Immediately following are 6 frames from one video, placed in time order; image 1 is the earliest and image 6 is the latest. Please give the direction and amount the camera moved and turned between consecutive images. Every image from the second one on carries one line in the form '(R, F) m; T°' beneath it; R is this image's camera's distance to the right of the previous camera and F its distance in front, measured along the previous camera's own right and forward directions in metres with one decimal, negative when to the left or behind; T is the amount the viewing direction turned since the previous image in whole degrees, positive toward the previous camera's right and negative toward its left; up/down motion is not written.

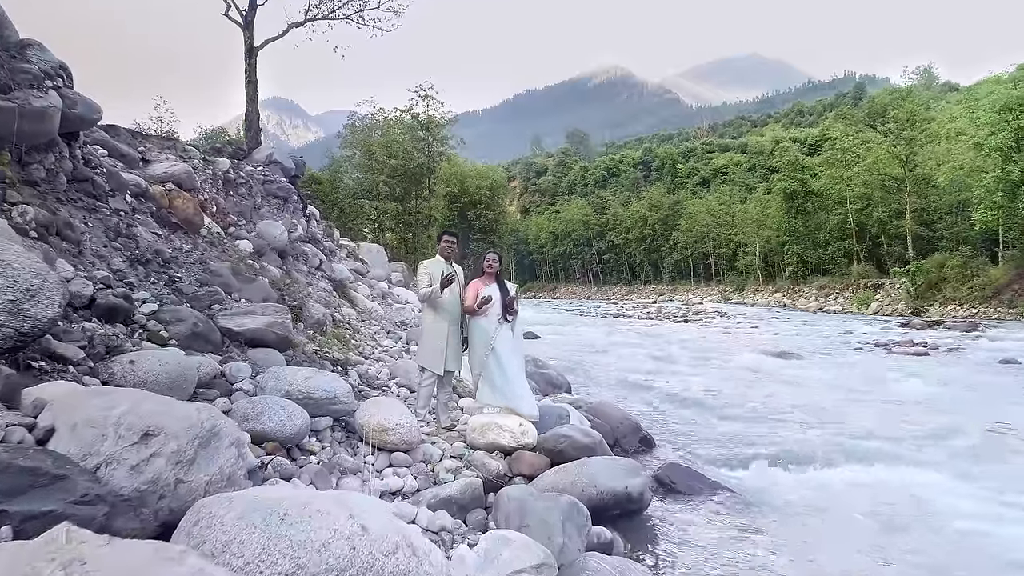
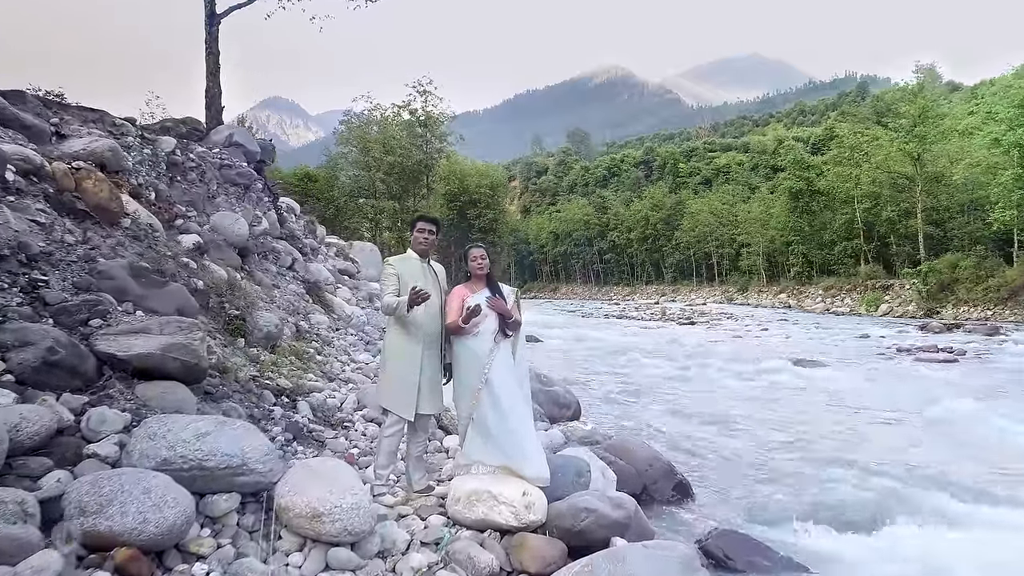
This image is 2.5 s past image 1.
(0.0, +1.3) m; 0°
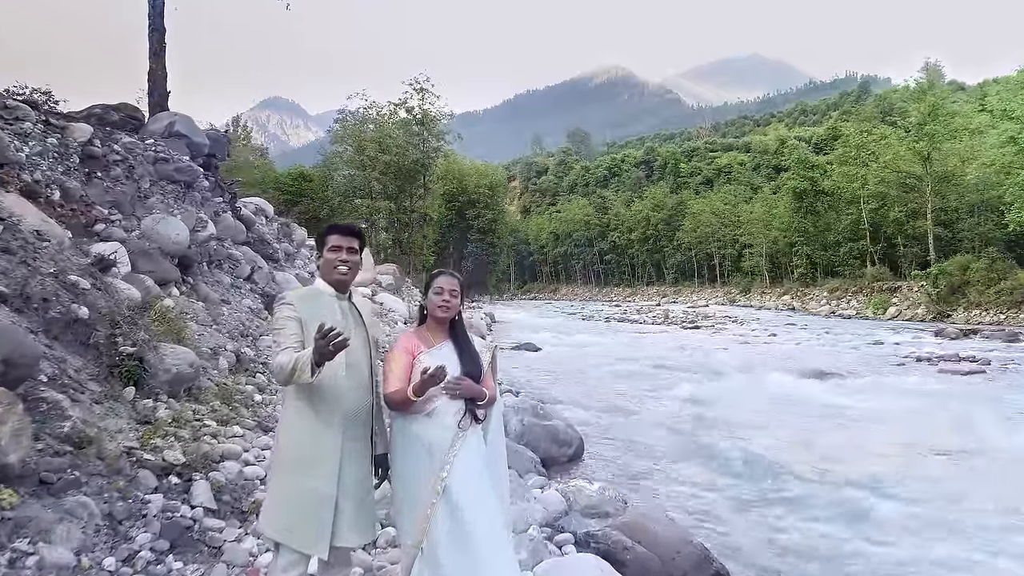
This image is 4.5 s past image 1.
(+0.1, +1.2) m; 0°
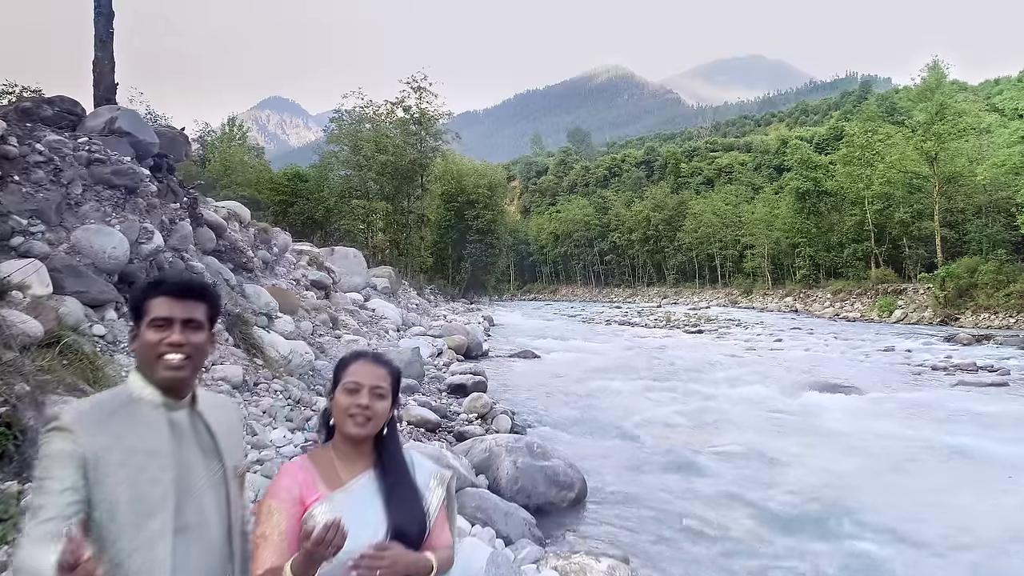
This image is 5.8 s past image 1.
(+0.1, +0.9) m; 0°
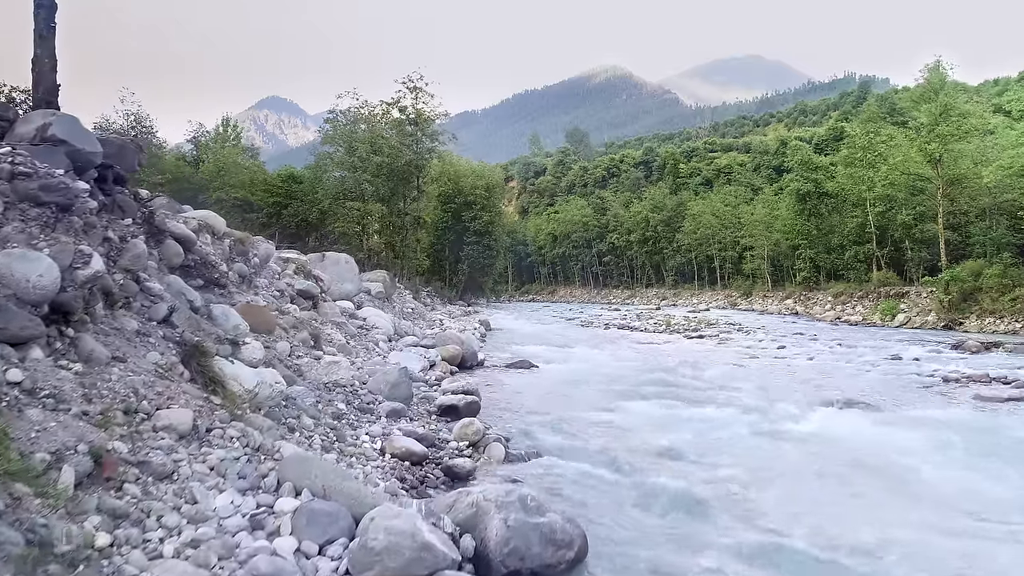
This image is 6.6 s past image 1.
(0.0, +0.7) m; 0°
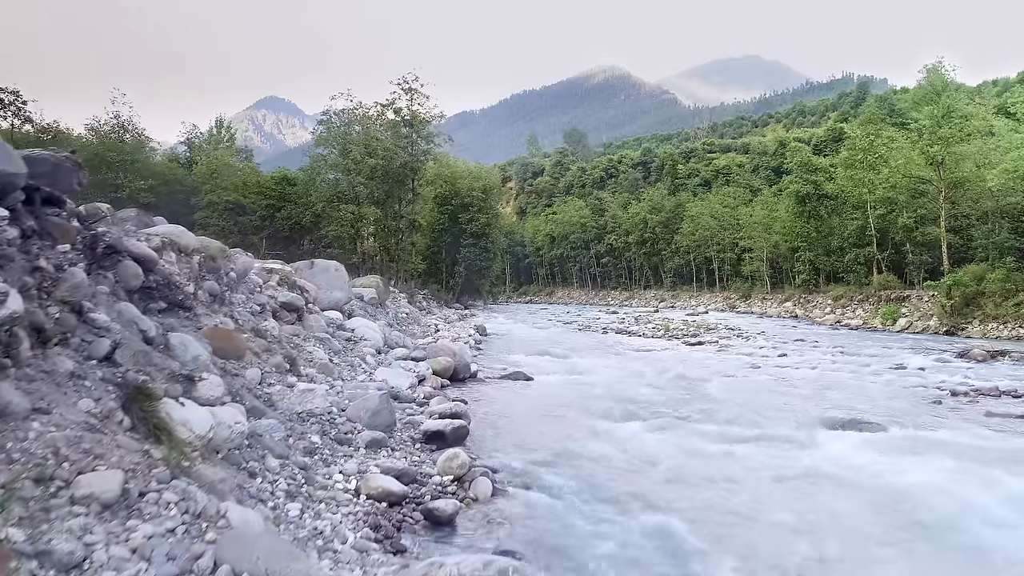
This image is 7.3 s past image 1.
(+0.1, +0.6) m; 0°
